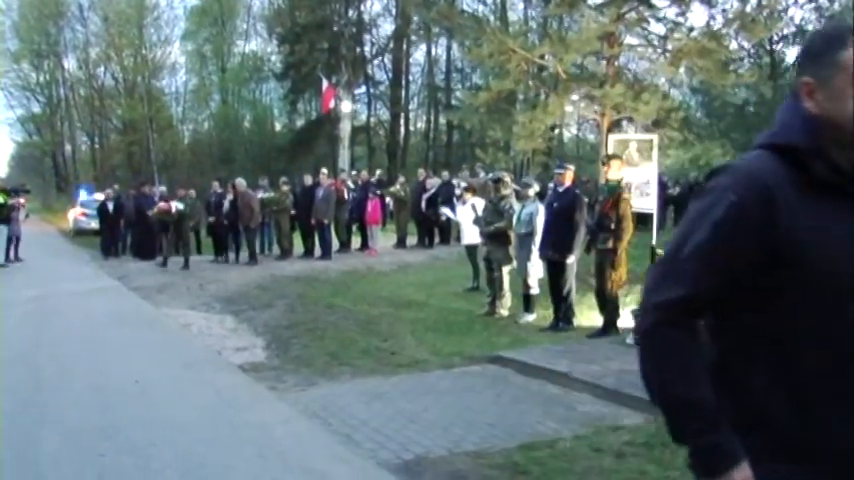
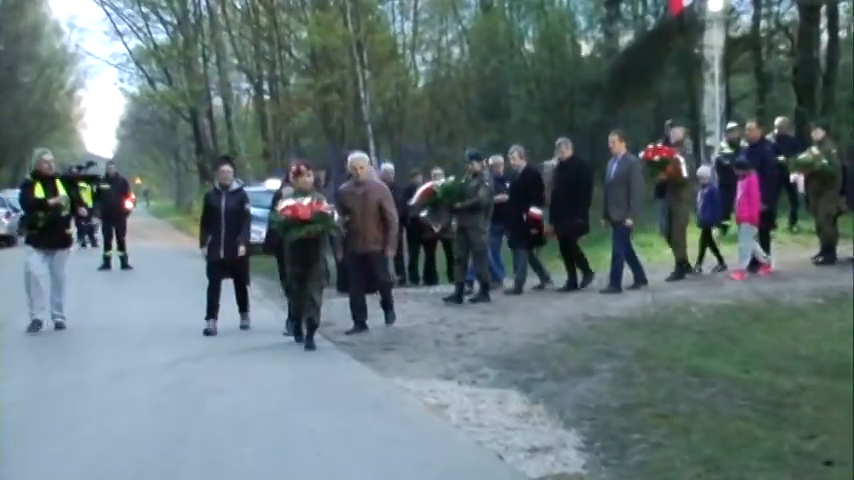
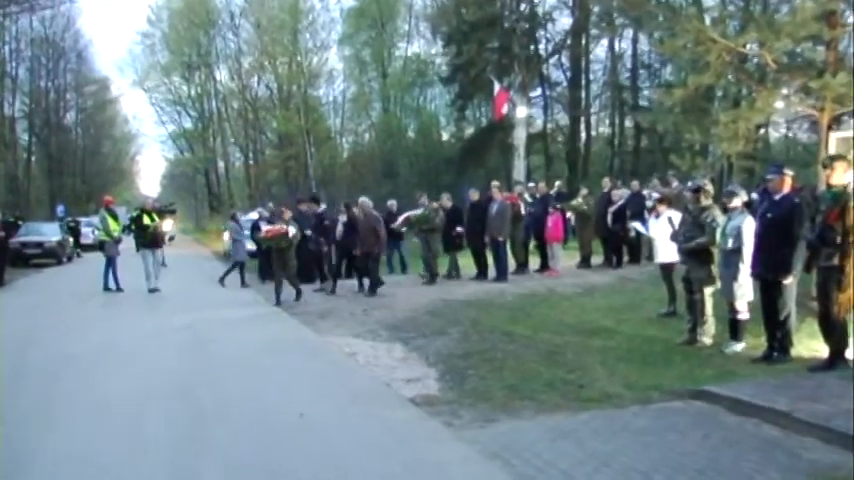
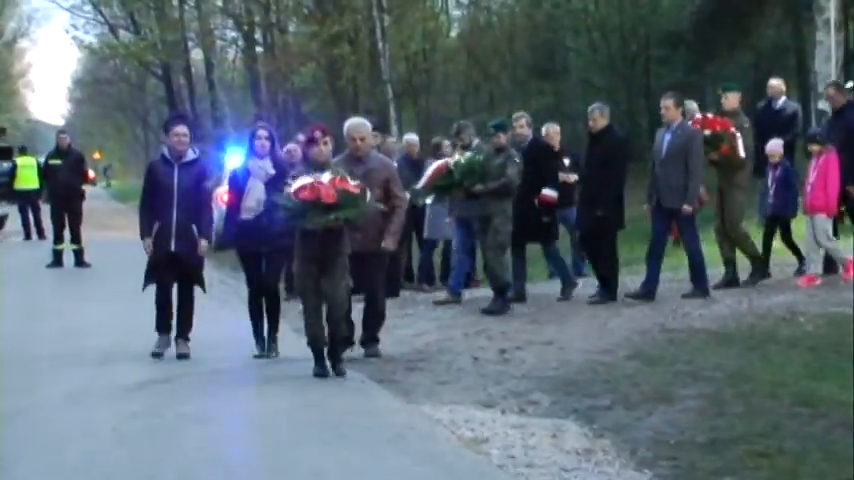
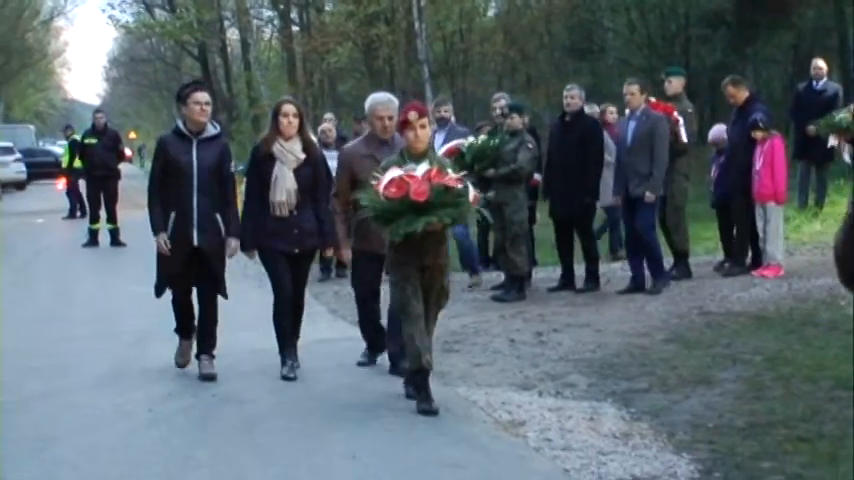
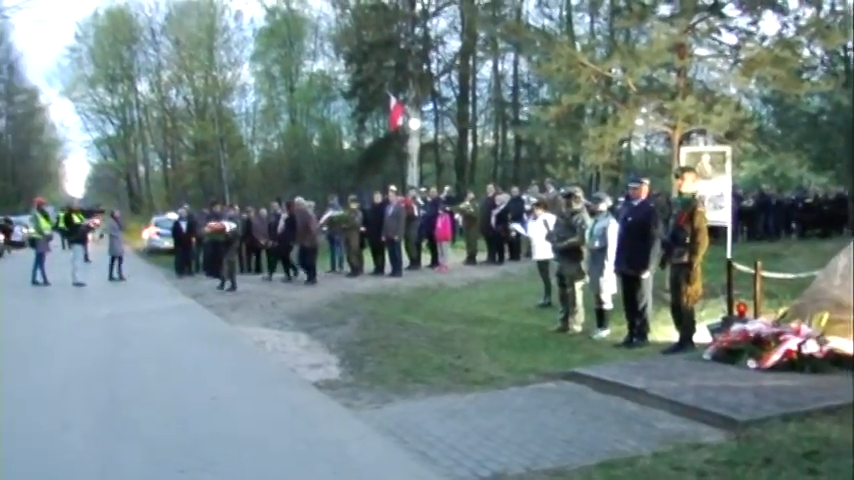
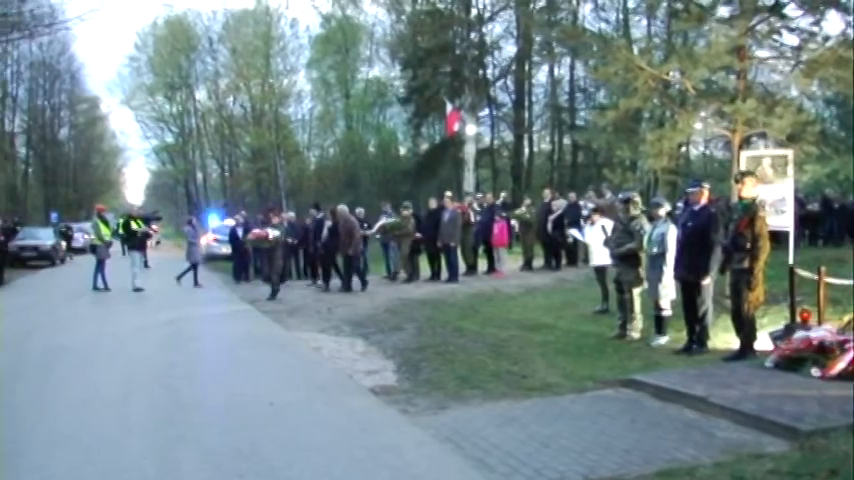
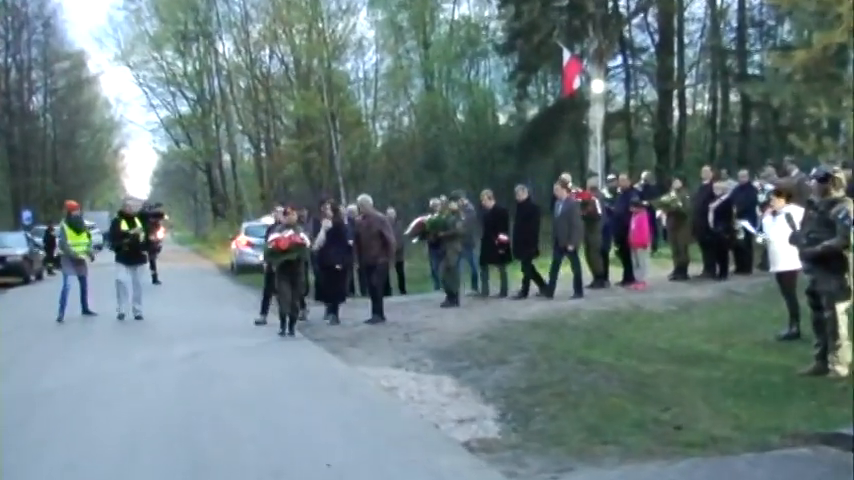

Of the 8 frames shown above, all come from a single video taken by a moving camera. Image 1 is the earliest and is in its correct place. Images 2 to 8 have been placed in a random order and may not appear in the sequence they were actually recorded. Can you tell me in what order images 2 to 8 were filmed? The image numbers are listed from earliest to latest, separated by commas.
6, 7, 3, 8, 2, 4, 5
